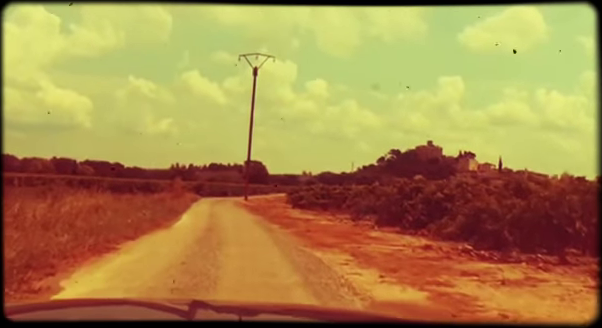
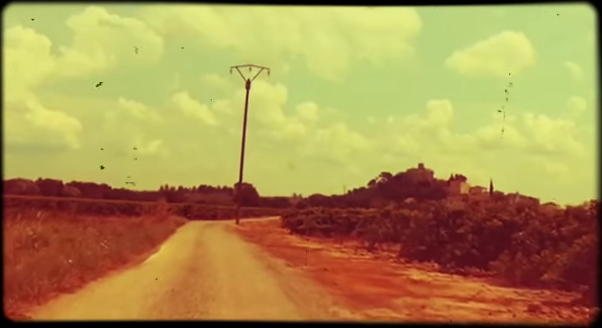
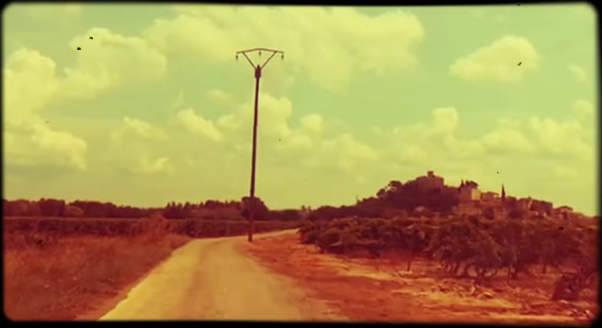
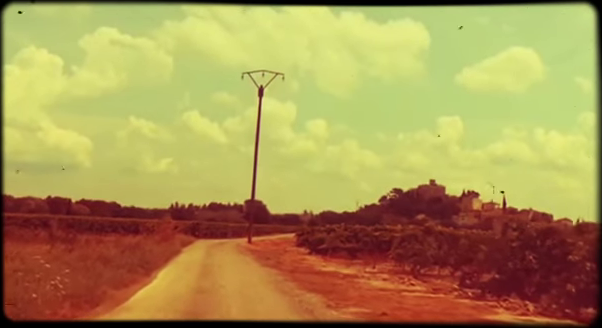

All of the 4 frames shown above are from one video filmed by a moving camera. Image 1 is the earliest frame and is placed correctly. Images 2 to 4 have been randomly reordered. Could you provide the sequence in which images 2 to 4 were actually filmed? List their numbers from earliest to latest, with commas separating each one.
2, 4, 3
